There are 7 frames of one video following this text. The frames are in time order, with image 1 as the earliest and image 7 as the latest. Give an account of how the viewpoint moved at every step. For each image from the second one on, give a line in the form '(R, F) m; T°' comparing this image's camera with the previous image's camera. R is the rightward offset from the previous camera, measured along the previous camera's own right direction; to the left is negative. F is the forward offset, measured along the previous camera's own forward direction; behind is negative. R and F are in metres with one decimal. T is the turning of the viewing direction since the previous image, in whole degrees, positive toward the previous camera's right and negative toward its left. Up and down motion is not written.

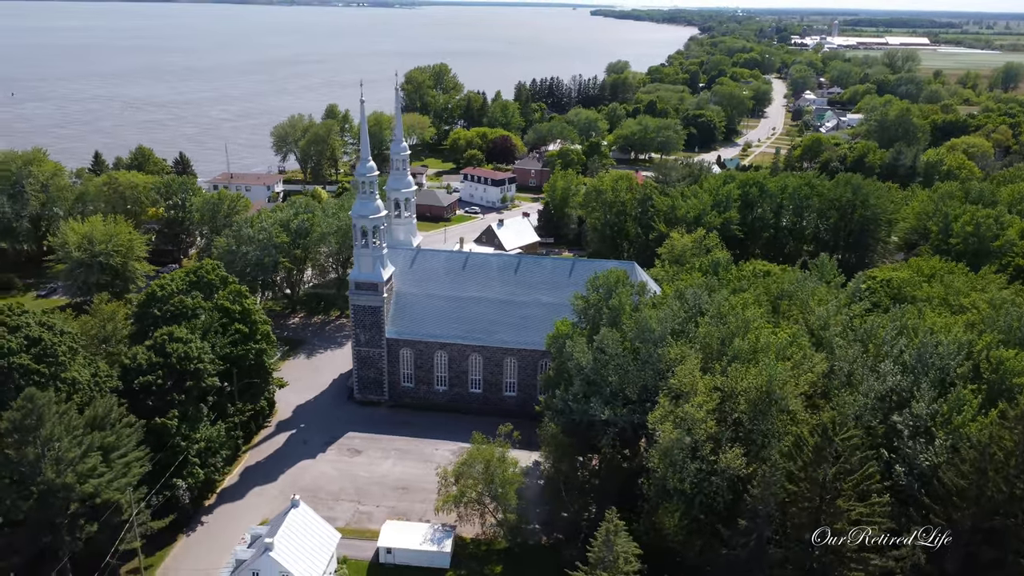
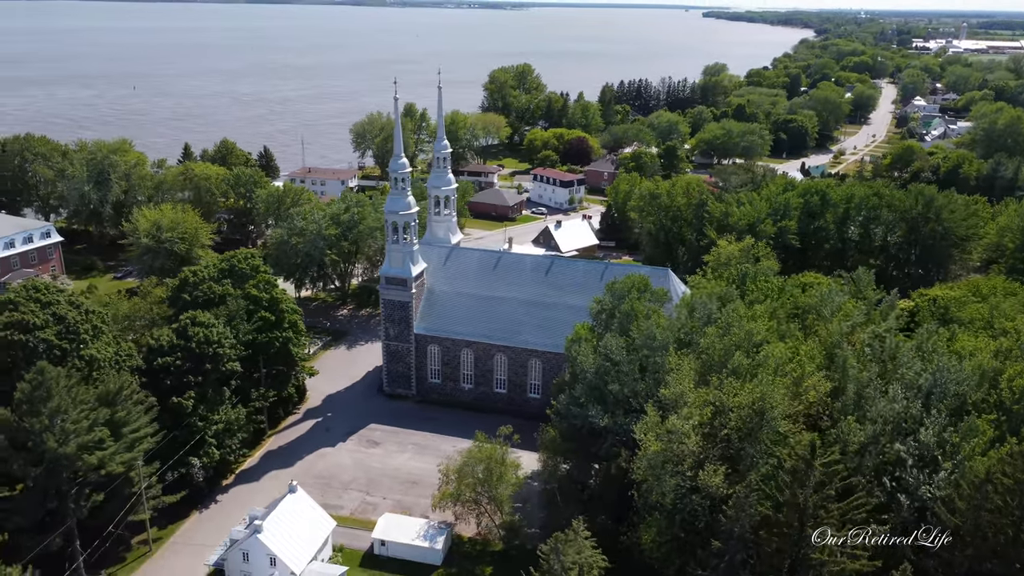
(+4.0, +0.5) m; -7°
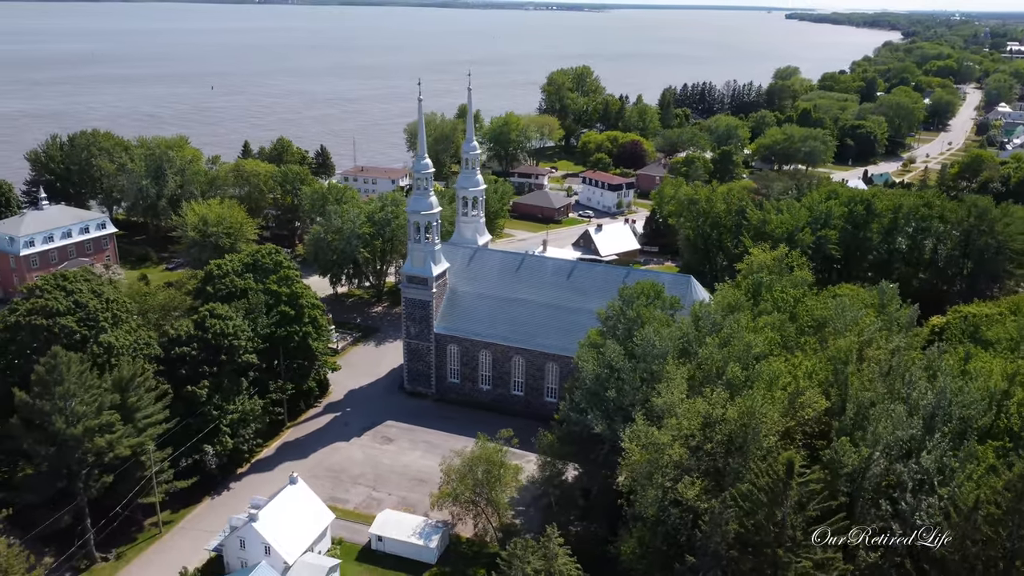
(+2.9, +0.2) m; -5°
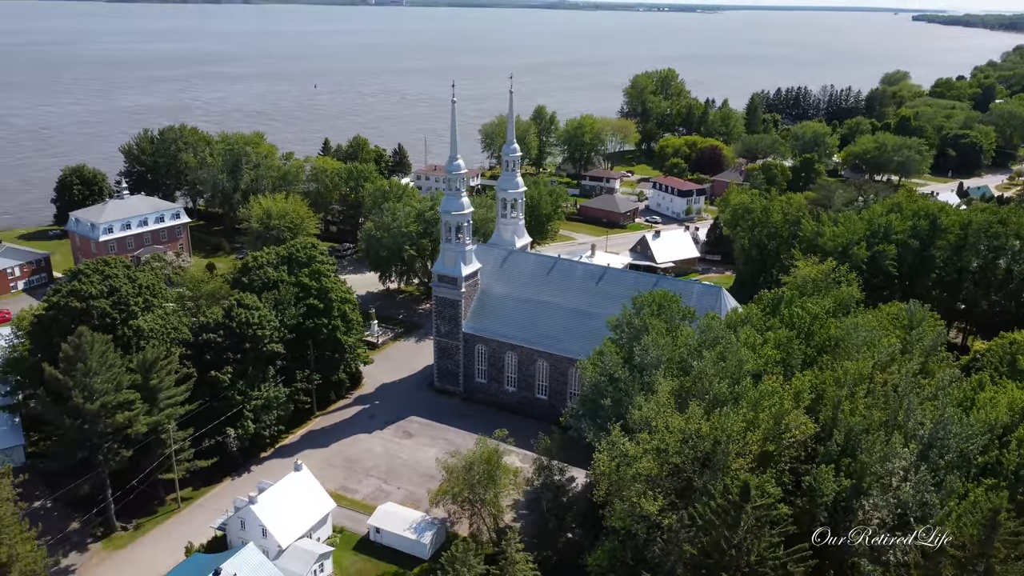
(+4.1, +0.2) m; -7°
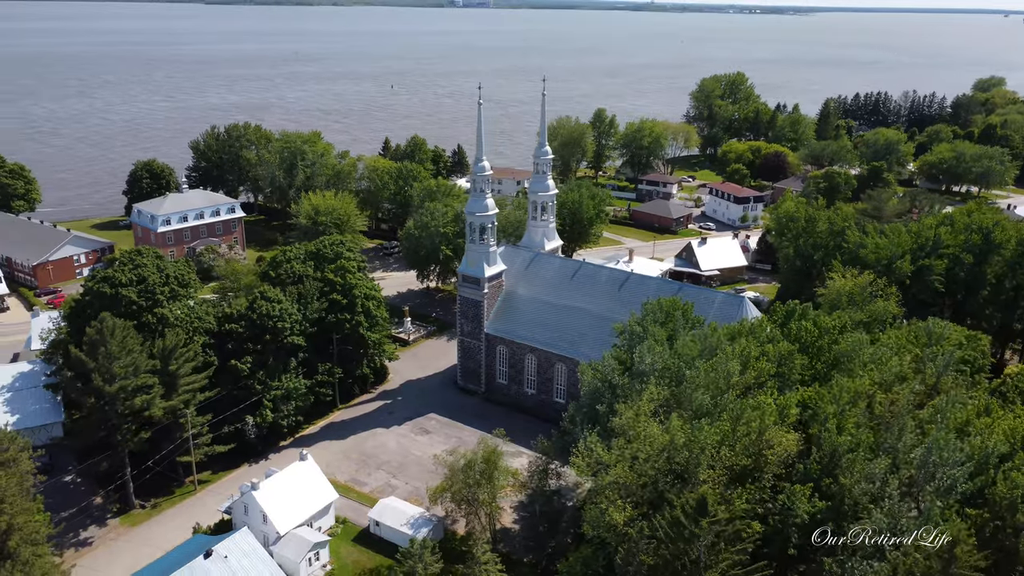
(+3.3, +0.1) m; -6°
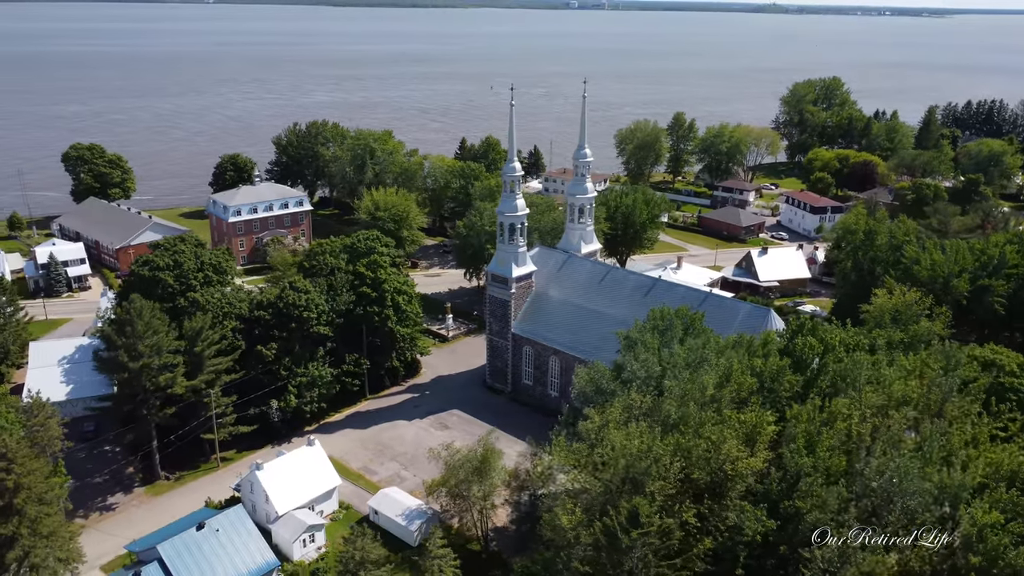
(+4.5, +0.1) m; -7°
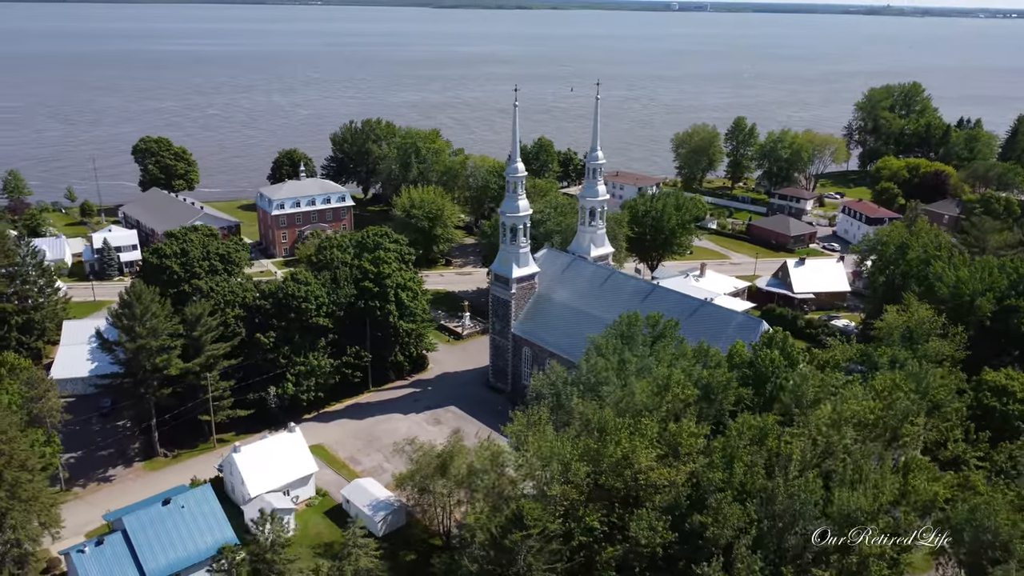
(+5.3, +0.2) m; -6°
